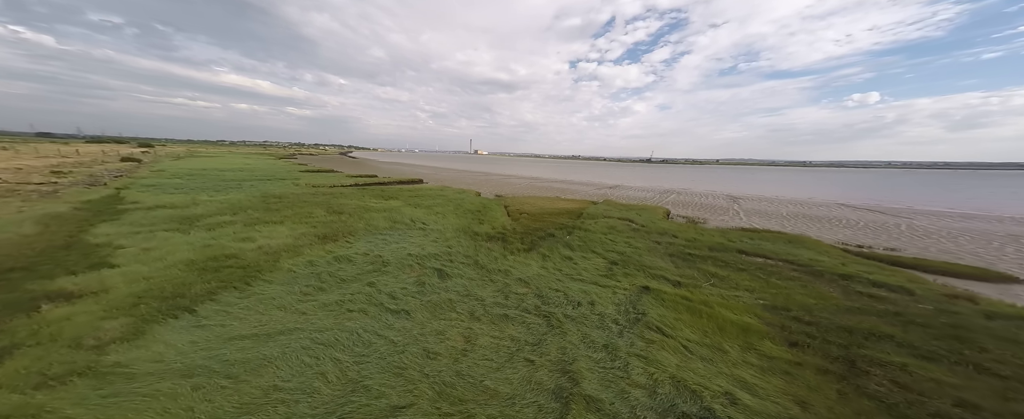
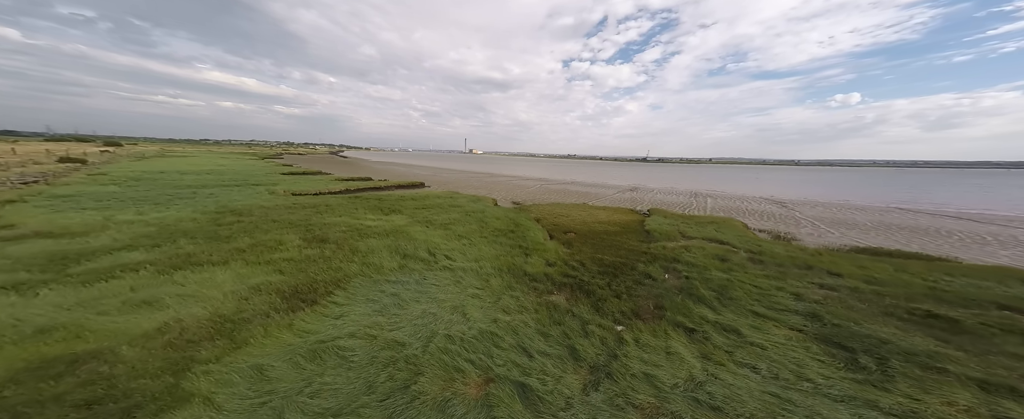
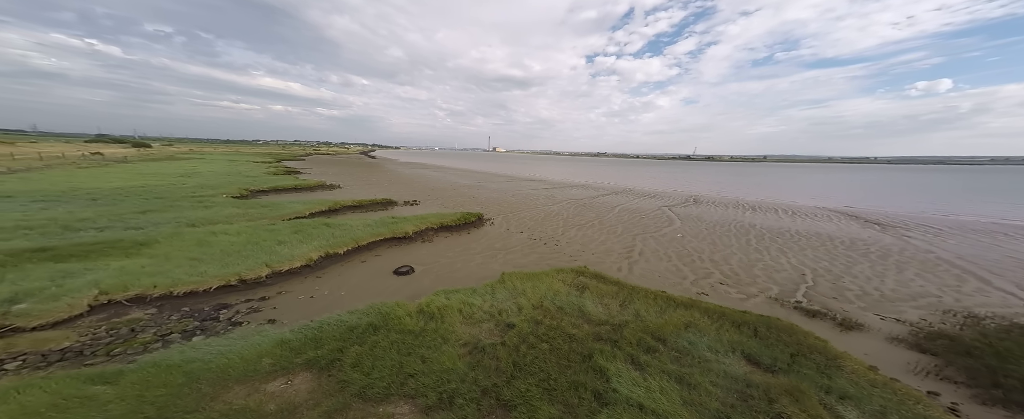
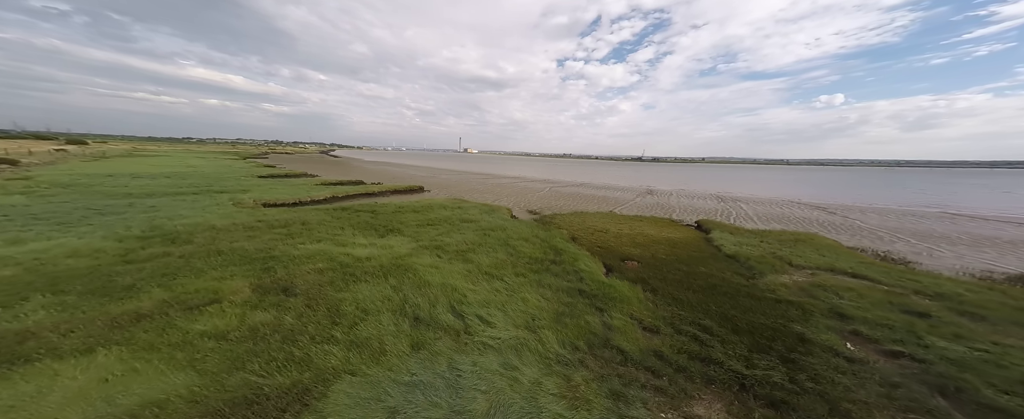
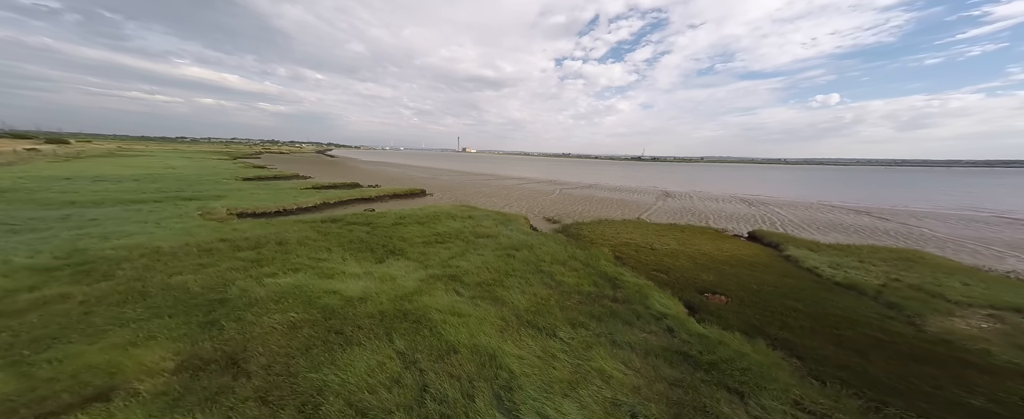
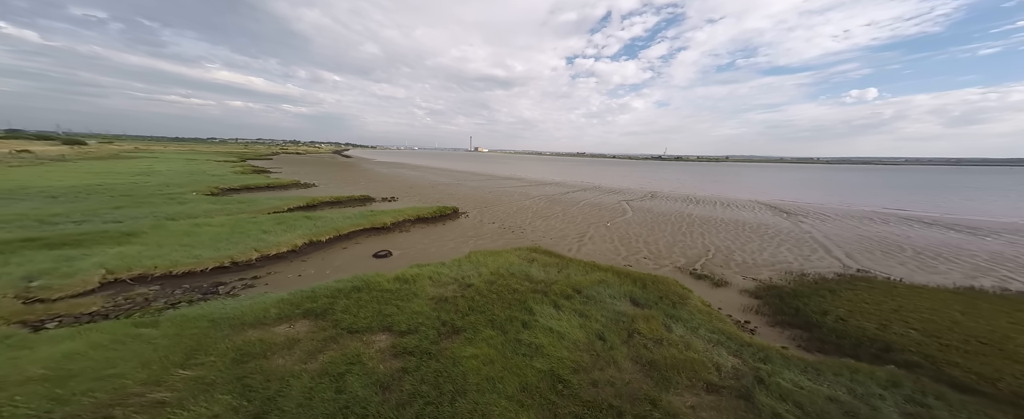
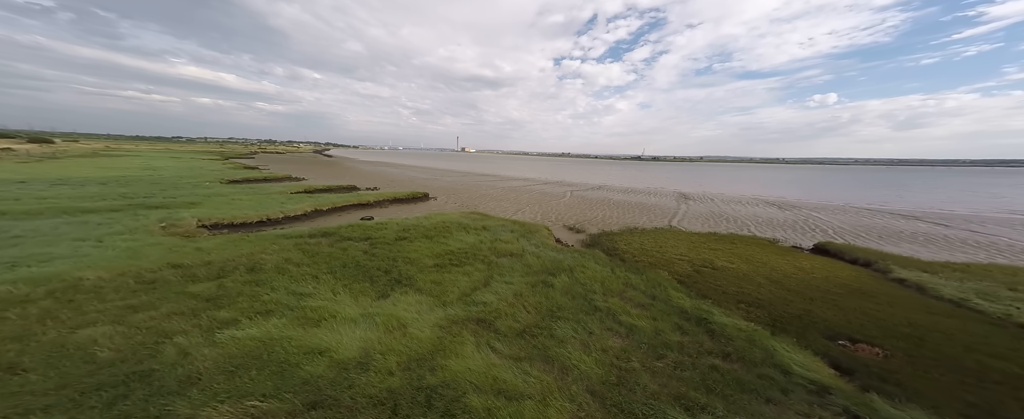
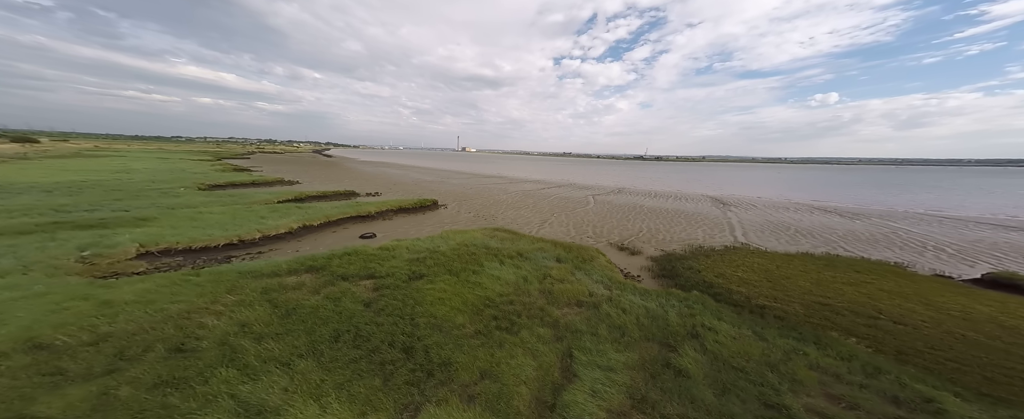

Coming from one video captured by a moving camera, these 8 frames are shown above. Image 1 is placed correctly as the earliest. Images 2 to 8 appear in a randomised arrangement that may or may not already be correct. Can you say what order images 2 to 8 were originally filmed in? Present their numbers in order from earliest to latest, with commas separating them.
2, 4, 5, 7, 8, 6, 3
